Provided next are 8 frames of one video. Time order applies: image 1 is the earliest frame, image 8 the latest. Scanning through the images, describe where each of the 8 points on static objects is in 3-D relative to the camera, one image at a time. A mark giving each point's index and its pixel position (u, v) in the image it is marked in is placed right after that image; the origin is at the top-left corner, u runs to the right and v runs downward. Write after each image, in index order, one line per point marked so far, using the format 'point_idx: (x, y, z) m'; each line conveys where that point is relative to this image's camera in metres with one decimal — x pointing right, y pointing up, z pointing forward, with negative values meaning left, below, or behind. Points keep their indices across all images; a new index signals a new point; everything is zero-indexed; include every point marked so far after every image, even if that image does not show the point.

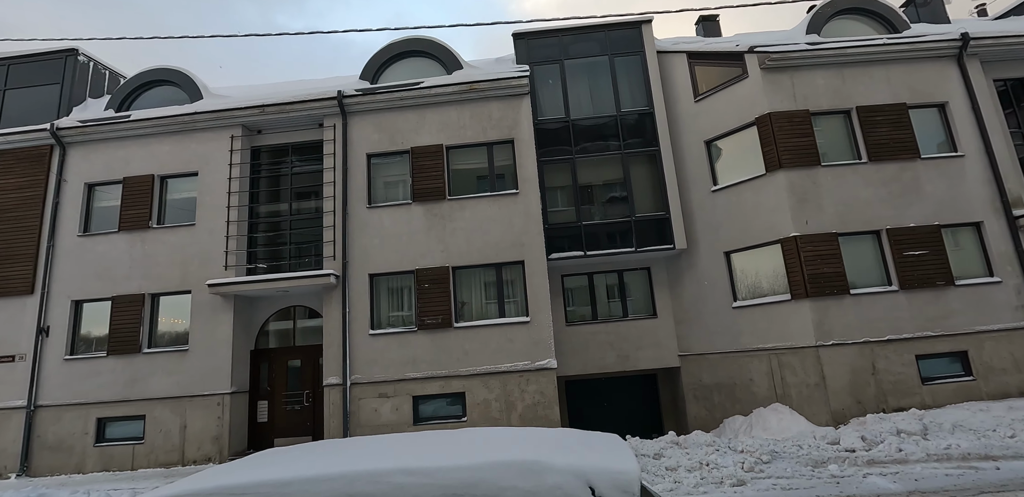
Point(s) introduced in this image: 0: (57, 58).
0: (-12.5, +5.2, +14.2) m
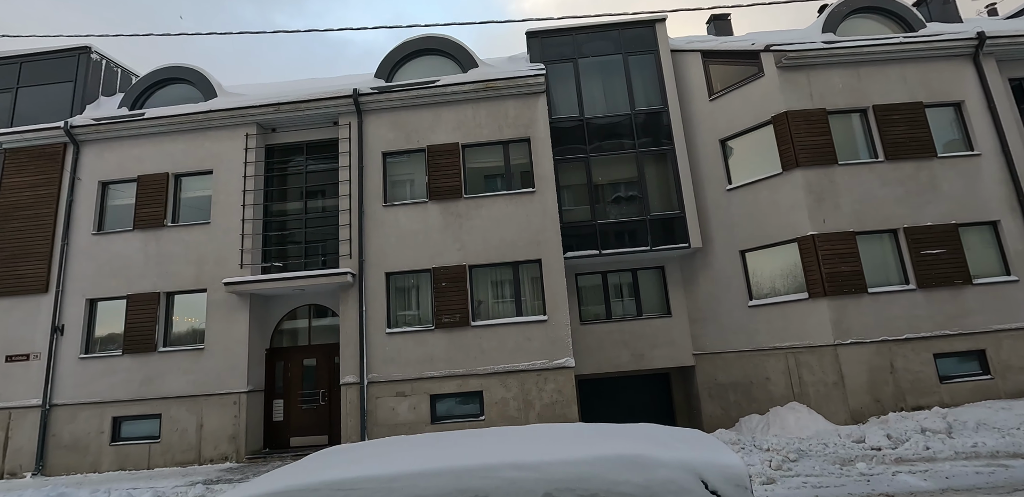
0: (-12.1, +5.3, +14.1) m
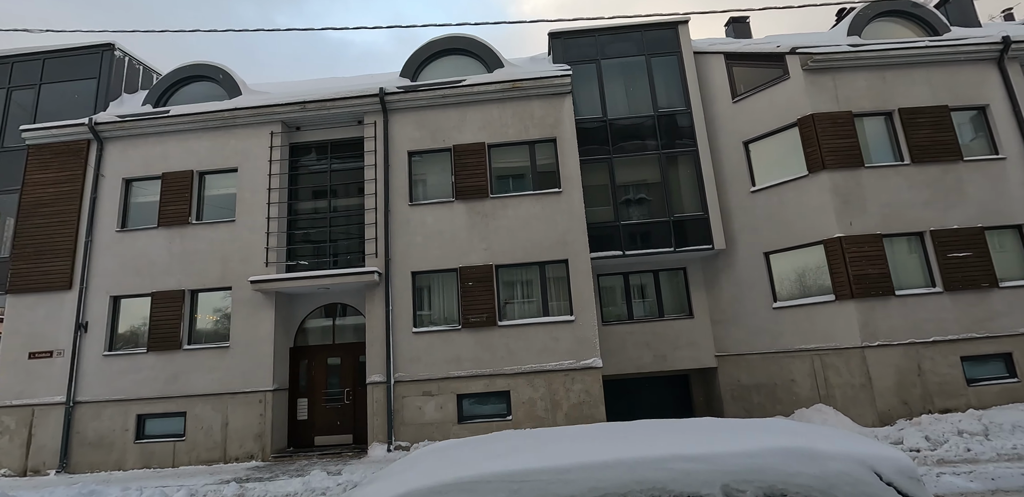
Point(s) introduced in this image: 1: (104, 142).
0: (-11.4, +5.4, +14.1) m
1: (-10.5, +2.7, +13.3) m
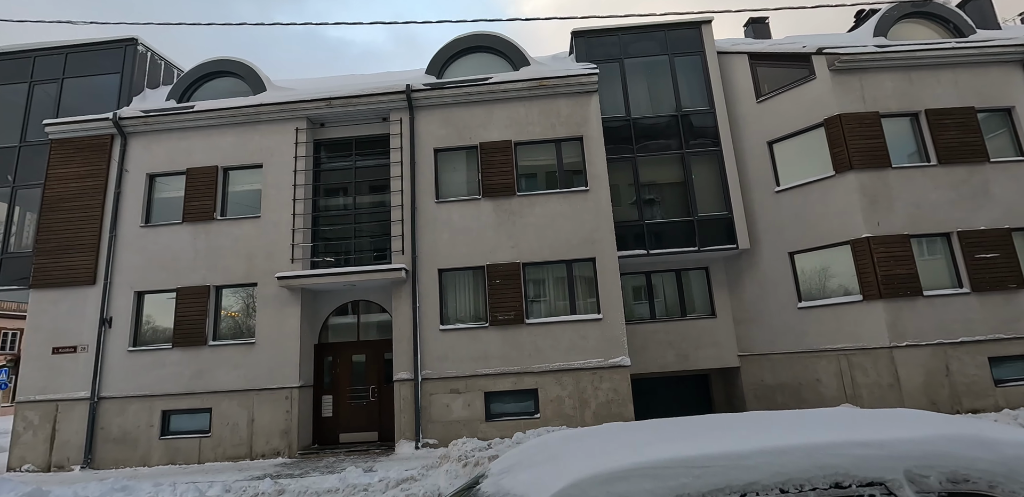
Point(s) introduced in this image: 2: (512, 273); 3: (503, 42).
0: (-10.8, +5.5, +14.0) m
1: (-9.8, +2.8, +13.2) m
2: (0.0, -0.6, +11.9) m
3: (-0.2, +5.3, +13.2) m
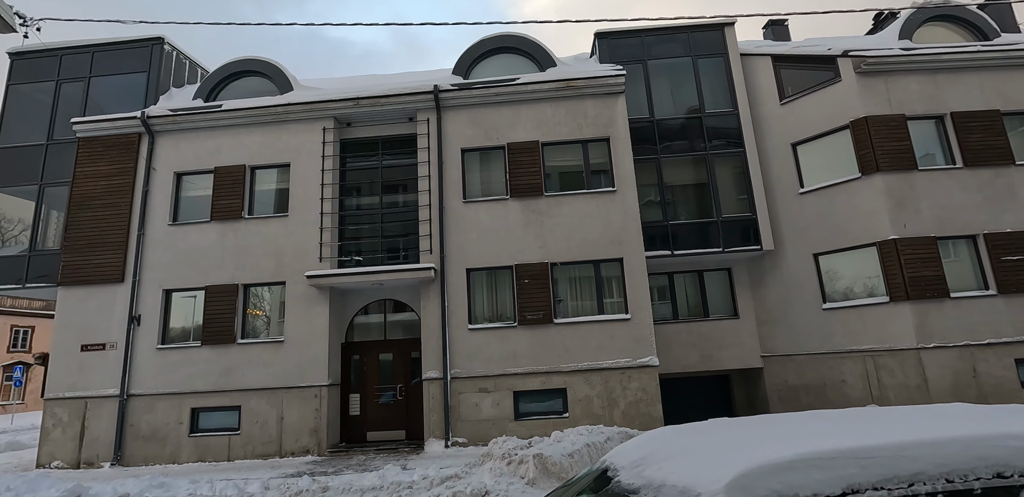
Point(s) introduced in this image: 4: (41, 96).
0: (-10.1, +5.5, +14.1) m
1: (-9.2, +2.9, +13.3) m
2: (+0.6, -0.6, +11.9) m
3: (+0.4, +5.3, +13.3) m
4: (-12.9, +4.2, +14.1) m
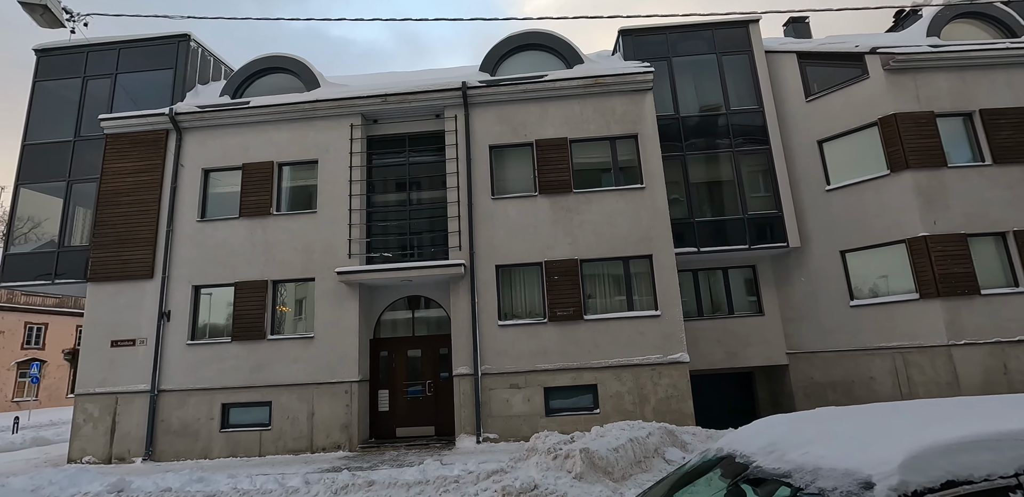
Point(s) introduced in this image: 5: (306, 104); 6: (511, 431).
0: (-9.4, +5.6, +14.1) m
1: (-8.5, +3.0, +13.3) m
2: (+1.3, -0.5, +11.9) m
3: (+1.1, +5.4, +13.3) m
4: (-12.2, +4.3, +14.1) m
5: (-5.2, +3.6, +13.0) m
6: (0.0, -4.0, +11.3) m
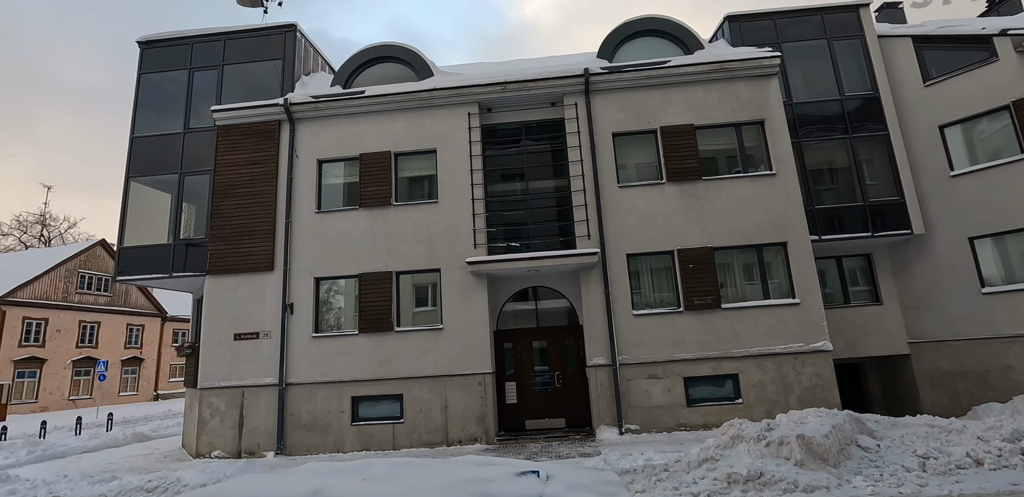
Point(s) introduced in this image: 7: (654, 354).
0: (-6.4, +5.8, +14.0) m
1: (-5.5, +3.2, +13.1) m
2: (+4.3, -0.2, +11.7) m
3: (+4.1, +5.6, +13.1) m
4: (-9.2, +4.4, +14.0) m
5: (-2.2, +3.9, +12.8) m
6: (+3.0, -3.7, +11.1) m
7: (+3.1, -2.3, +11.4) m
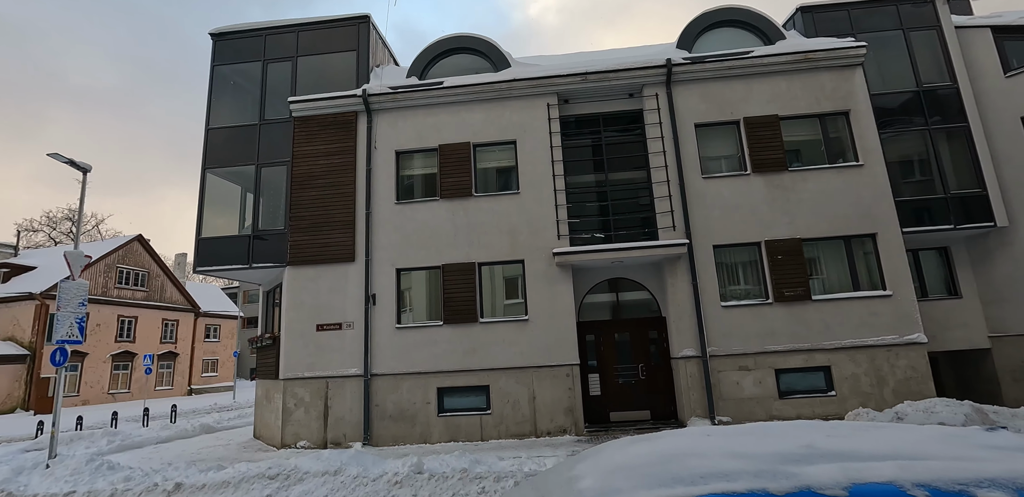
0: (-4.4, +6.0, +14.0) m
1: (-3.5, +3.4, +13.1) m
2: (+6.3, 0.0, +11.6) m
3: (+6.1, +5.8, +13.0) m
4: (-7.2, +4.7, +14.0) m
5: (-0.2, +4.1, +12.7) m
6: (+5.0, -3.5, +11.0) m
7: (+5.1, -2.1, +11.3) m
